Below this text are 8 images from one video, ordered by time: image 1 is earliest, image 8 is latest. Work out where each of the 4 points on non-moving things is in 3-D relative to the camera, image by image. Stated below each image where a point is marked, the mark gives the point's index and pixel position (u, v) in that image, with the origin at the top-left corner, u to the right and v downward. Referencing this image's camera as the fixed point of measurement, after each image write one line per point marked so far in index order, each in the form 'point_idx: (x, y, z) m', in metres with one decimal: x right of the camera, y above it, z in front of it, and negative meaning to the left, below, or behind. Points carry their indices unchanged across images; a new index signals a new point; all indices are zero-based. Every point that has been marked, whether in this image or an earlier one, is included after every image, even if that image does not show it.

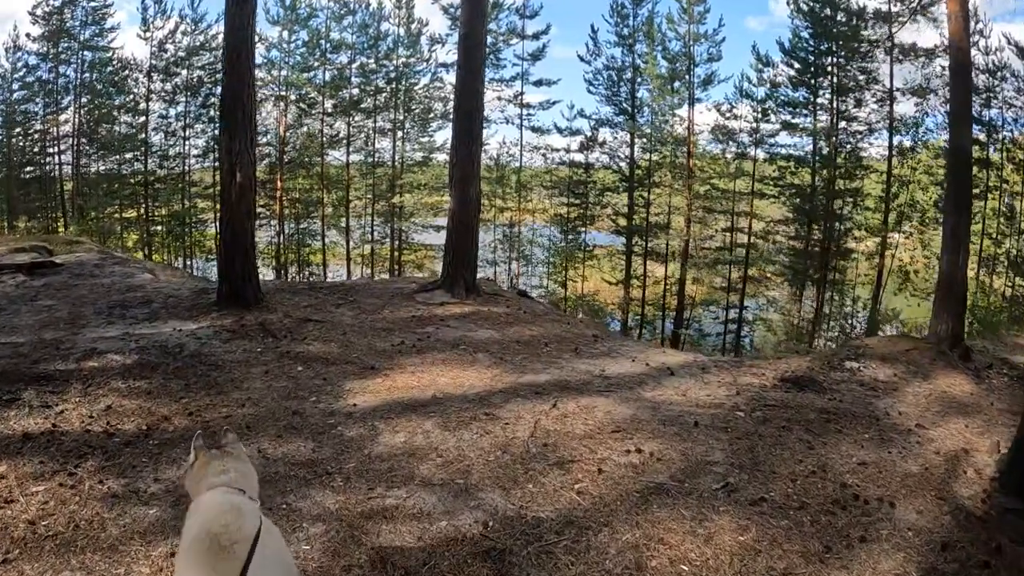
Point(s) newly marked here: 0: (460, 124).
0: (-0.6, +2.0, +7.2) m
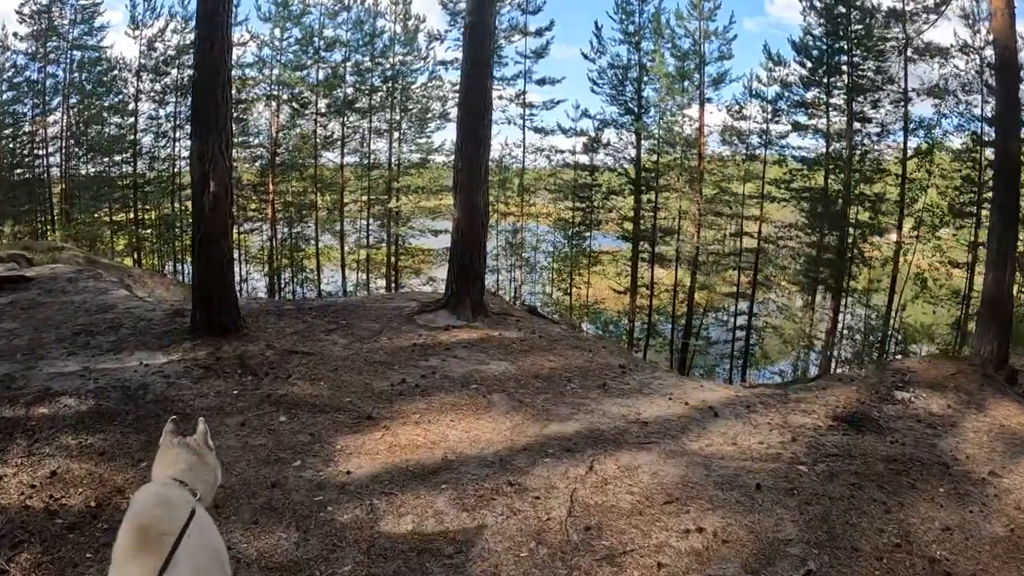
0: (-0.5, +1.8, +6.4) m
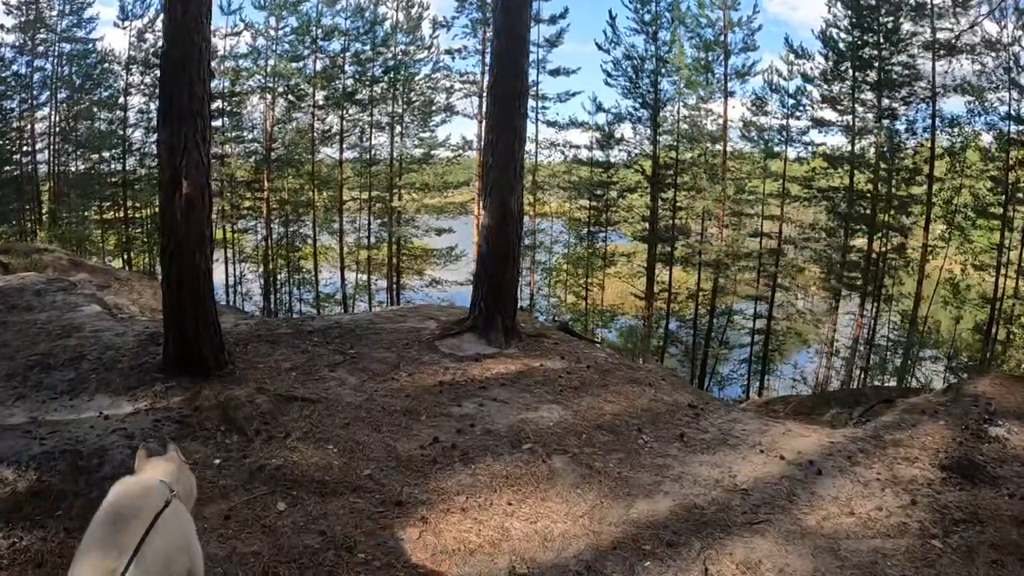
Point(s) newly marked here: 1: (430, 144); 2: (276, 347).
0: (-0.1, +1.6, +5.4) m
1: (-2.6, +4.6, +19.5) m
2: (-2.0, -0.5, +5.1) m
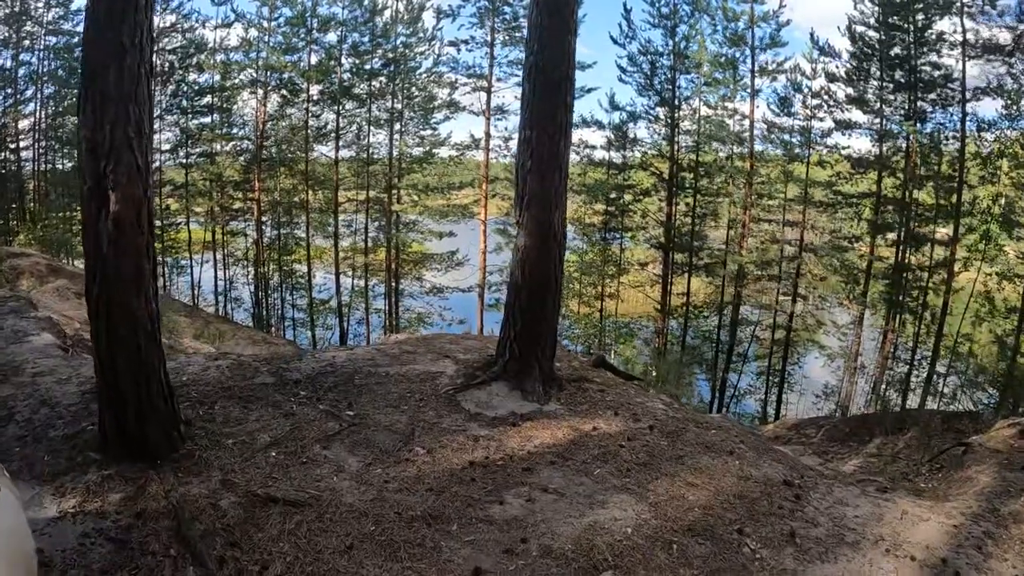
0: (+0.2, +1.3, +4.3) m
1: (-2.4, +4.3, +18.3) m
2: (-1.6, -0.8, +4.0) m
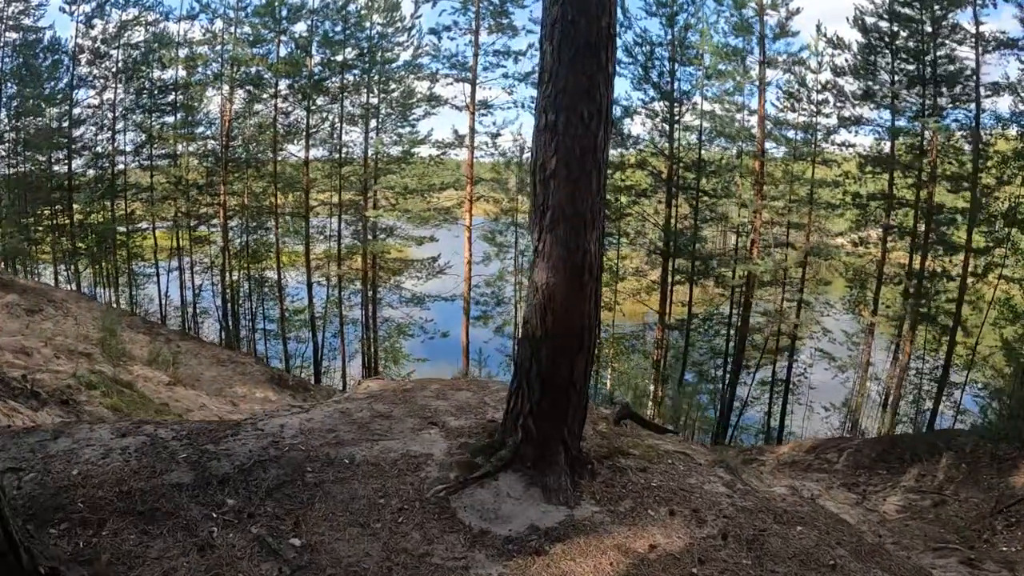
0: (+0.3, +1.0, +3.0) m
1: (-2.8, +4.0, +17.0) m
2: (-1.5, -1.1, +2.7) m
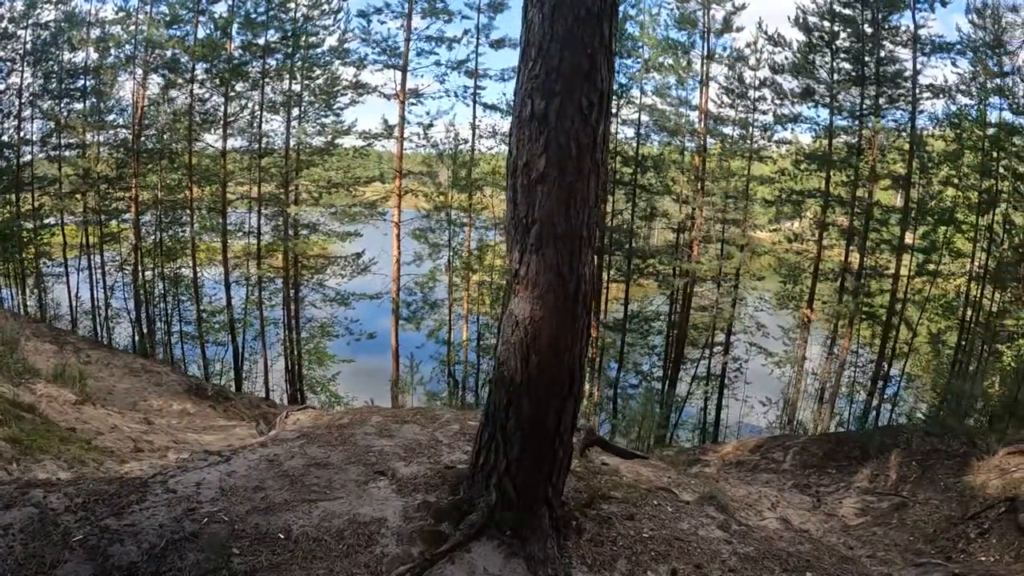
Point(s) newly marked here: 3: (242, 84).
0: (+0.2, +0.9, +2.5) m
1: (-4.2, +4.0, +16.1) m
2: (-1.6, -1.2, +2.0) m
3: (-6.4, +5.0, +15.1) m
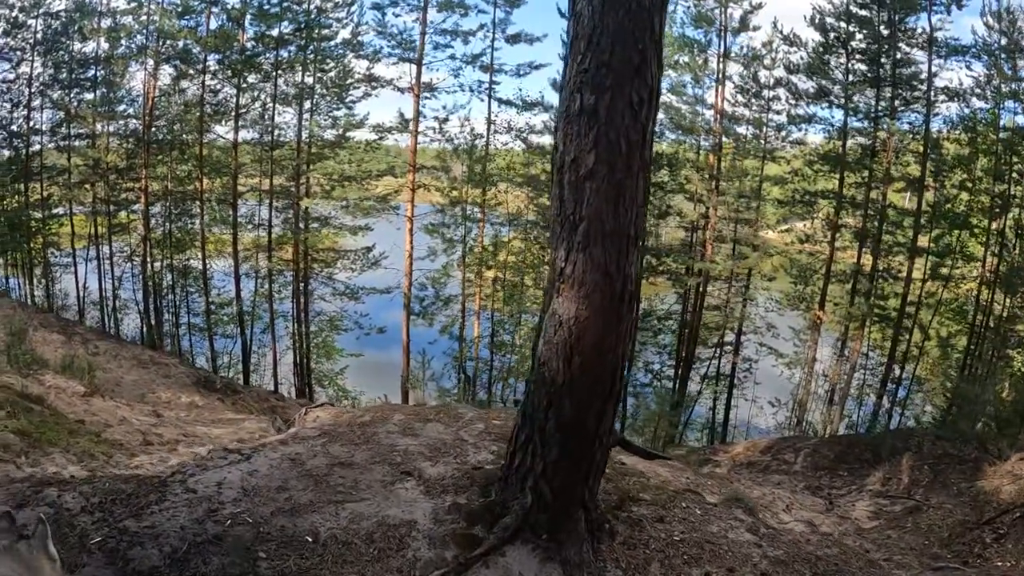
0: (+0.3, +0.9, +2.4) m
1: (-3.9, +4.2, +16.0) m
2: (-1.4, -1.2, +2.0) m
3: (-6.1, +5.1, +15.1) m
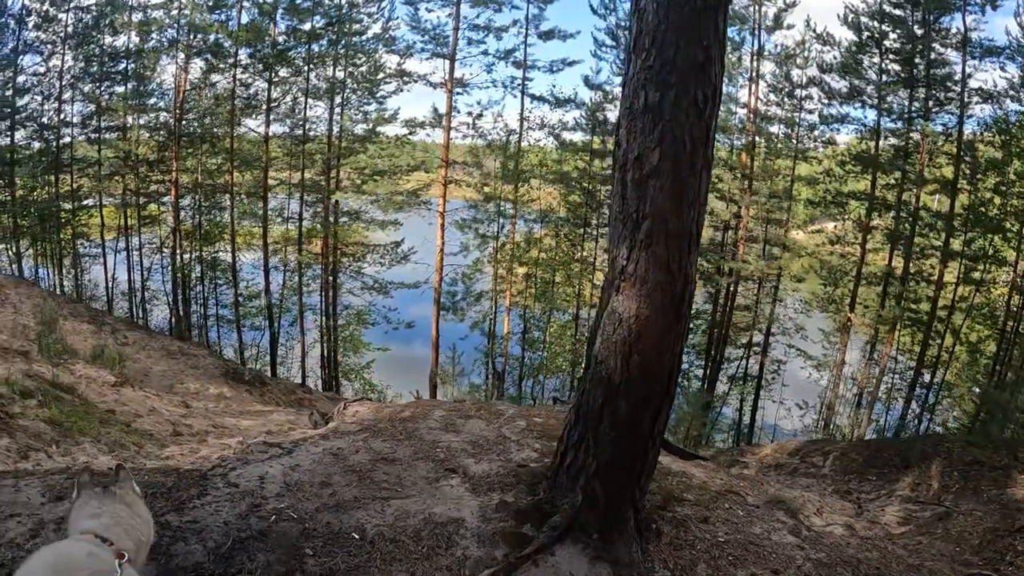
0: (+0.6, +0.9, +2.4) m
1: (-3.3, +4.3, +16.1) m
2: (-1.3, -1.2, +2.0) m
3: (-5.5, +5.3, +15.2) m
